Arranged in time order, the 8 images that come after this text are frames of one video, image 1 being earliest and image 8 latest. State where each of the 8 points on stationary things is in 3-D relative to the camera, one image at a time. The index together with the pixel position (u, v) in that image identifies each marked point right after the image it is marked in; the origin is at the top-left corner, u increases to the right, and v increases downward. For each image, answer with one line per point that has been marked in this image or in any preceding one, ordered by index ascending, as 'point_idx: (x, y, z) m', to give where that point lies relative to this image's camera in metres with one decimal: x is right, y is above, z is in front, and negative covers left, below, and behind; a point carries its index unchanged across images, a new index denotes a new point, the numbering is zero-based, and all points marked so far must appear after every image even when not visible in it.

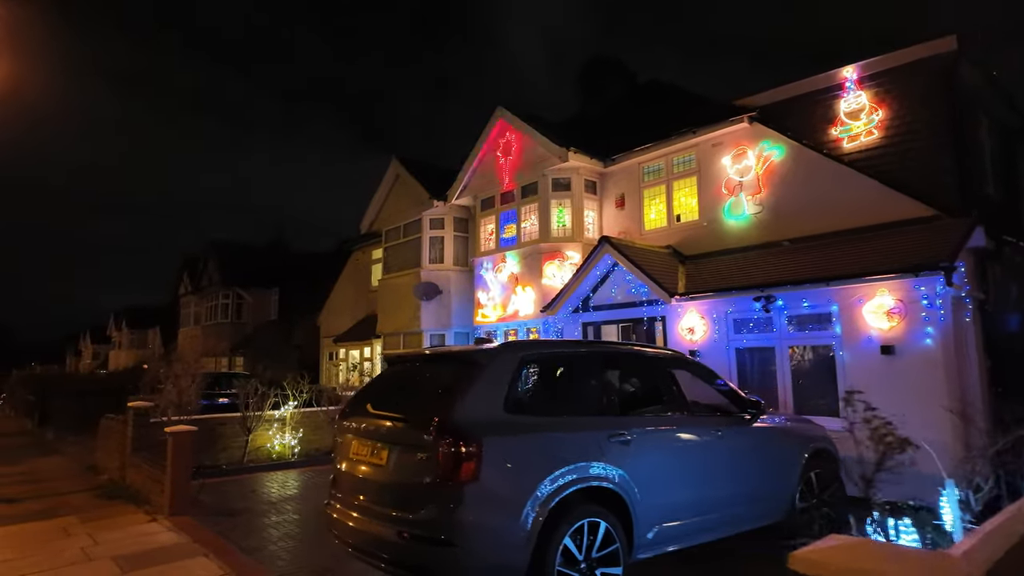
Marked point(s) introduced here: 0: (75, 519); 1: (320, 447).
0: (-6.4, -3.4, +8.7) m
1: (-4.3, -3.6, +13.4) m
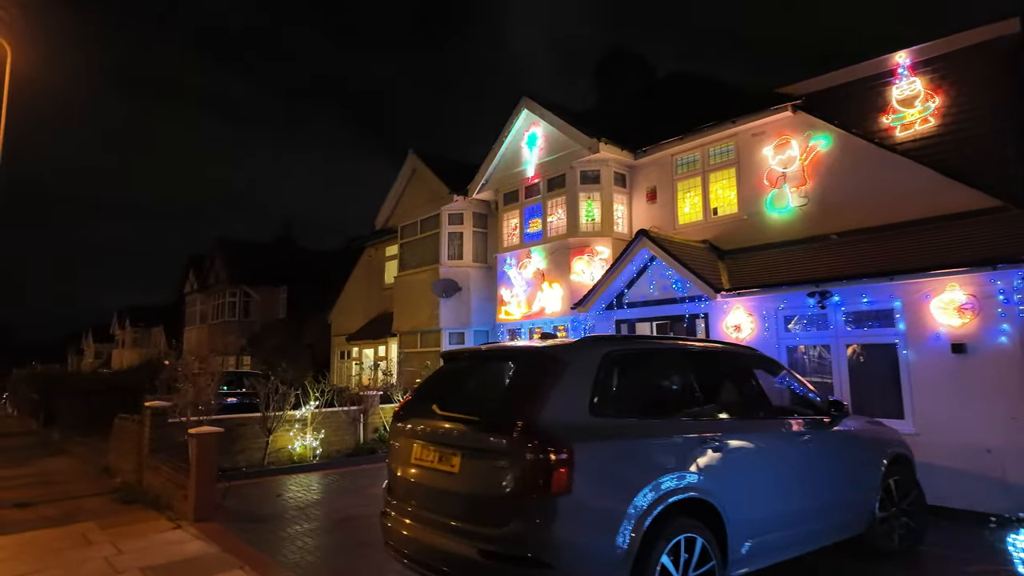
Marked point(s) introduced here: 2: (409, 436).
0: (-5.8, -3.3, +8.2) m
1: (-3.7, -3.5, +12.9) m
2: (-0.8, -1.2, +4.9) m
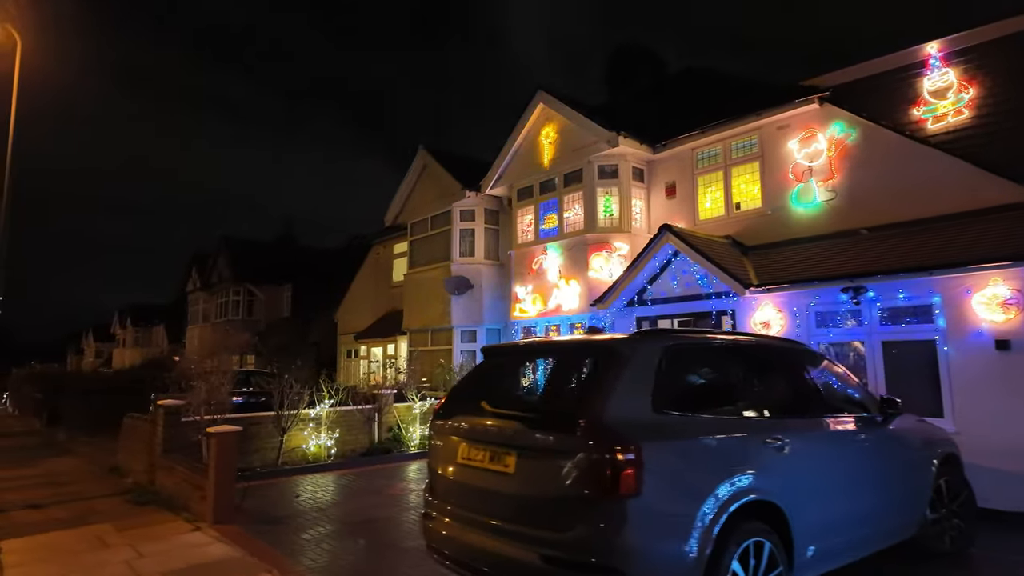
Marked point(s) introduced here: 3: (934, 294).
0: (-5.4, -3.2, +7.9) m
1: (-3.3, -3.4, +12.7) m
2: (-0.4, -1.1, +4.6) m
3: (+5.8, -0.1, +8.2) m
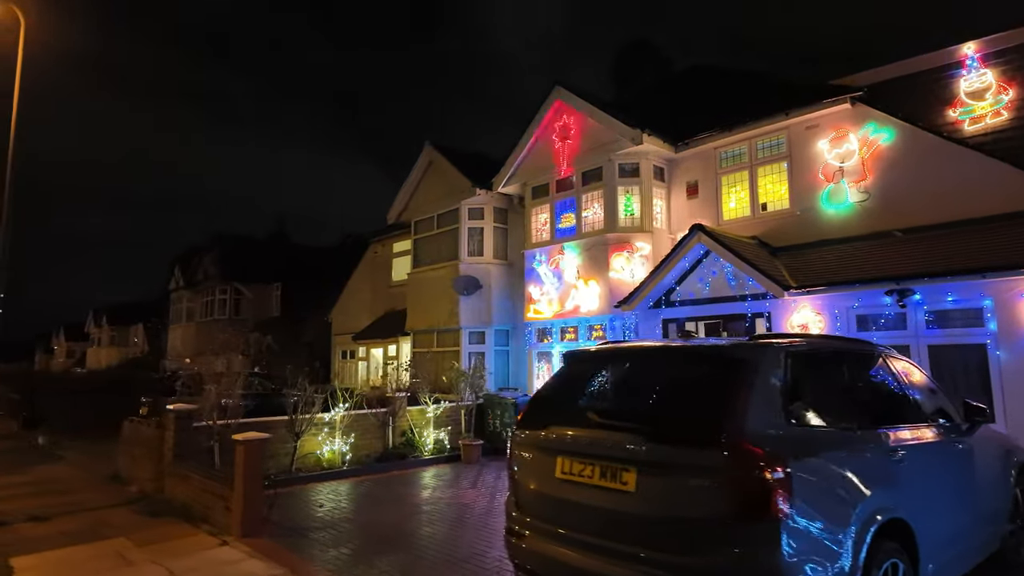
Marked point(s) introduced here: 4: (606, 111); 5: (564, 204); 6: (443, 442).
0: (-4.8, -3.2, +7.4) m
1: (-2.9, -3.4, +12.2) m
2: (+0.3, -1.1, +4.3) m
3: (+6.4, -0.1, +8.1) m
4: (+2.1, +3.9, +13.2) m
5: (+1.3, +2.0, +14.3) m
6: (-1.5, -3.4, +13.2) m
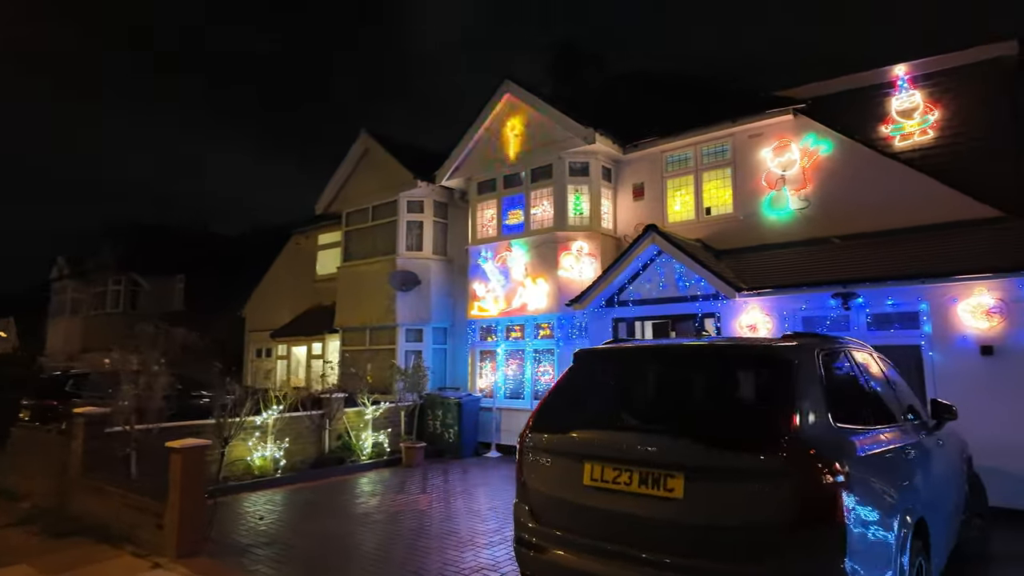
0: (-5.1, -3.0, +6.3) m
1: (-4.0, -3.3, +11.4) m
2: (+0.4, -1.1, +4.0) m
3: (+6.0, -0.2, +8.6) m
4: (+1.0, +4.0, +13.1) m
5: (0.0, +2.1, +14.0) m
6: (-2.8, -3.3, +12.5) m
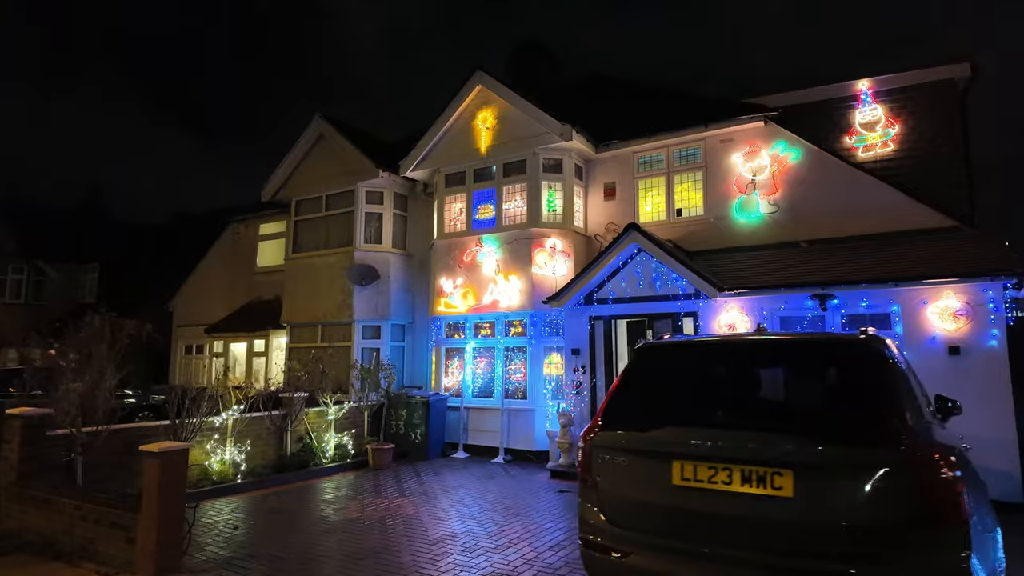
0: (-4.9, -2.8, +5.4) m
1: (-4.4, -3.1, +10.6) m
2: (+0.9, -1.0, +3.8) m
3: (+5.8, -0.2, +9.1) m
4: (+0.4, +4.0, +12.9) m
5: (-0.7, +2.2, +13.7) m
6: (-3.4, -3.2, +11.9) m
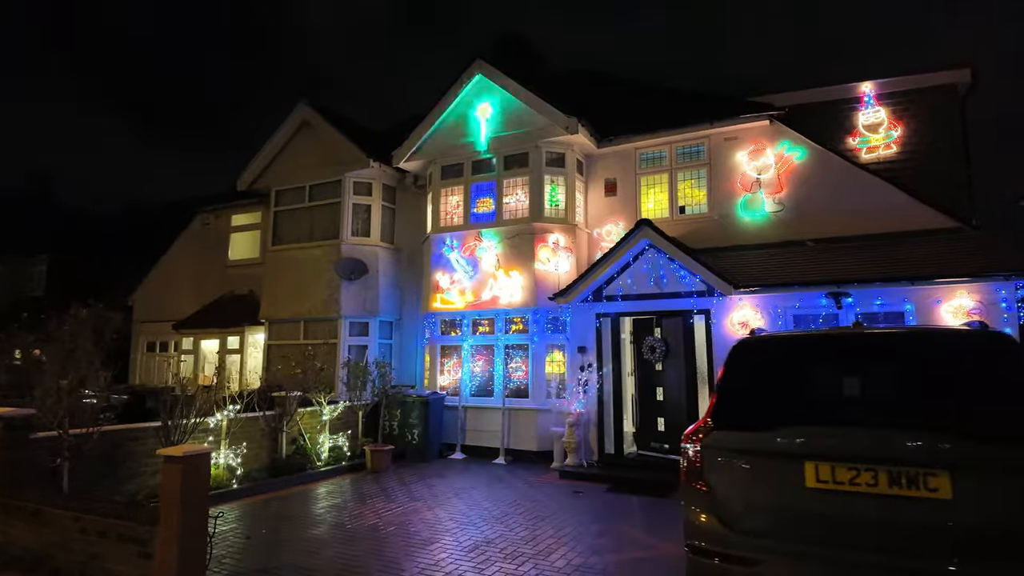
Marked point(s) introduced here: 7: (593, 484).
0: (-4.3, -2.7, +4.7) m
1: (-4.2, -3.0, +9.9) m
2: (+1.6, -1.0, +3.5) m
3: (+6.1, -0.2, +9.2) m
4: (+0.5, +4.1, +12.6) m
5: (-0.7, +2.3, +13.3) m
6: (-3.3, -3.1, +11.3) m
7: (+1.4, -3.4, +10.2) m
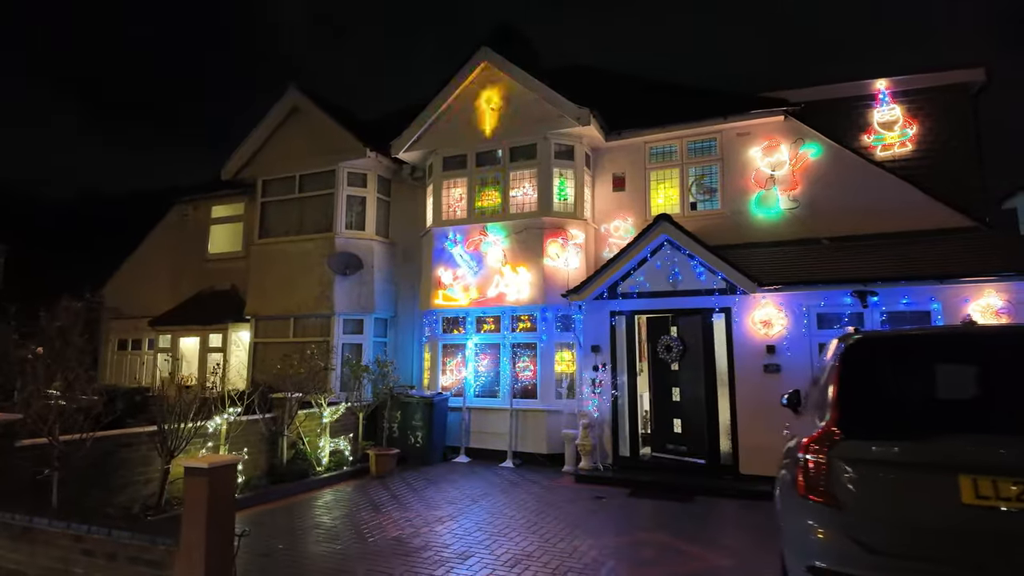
0: (-3.8, -2.6, +4.1) m
1: (-4.0, -2.9, +9.2) m
2: (+2.2, -0.9, +3.2) m
3: (+6.4, -0.2, +9.1) m
4: (+0.7, +4.2, +12.2) m
5: (-0.6, +2.3, +12.8) m
6: (-3.1, -3.0, +10.7) m
7: (+1.6, -3.3, +9.8) m
